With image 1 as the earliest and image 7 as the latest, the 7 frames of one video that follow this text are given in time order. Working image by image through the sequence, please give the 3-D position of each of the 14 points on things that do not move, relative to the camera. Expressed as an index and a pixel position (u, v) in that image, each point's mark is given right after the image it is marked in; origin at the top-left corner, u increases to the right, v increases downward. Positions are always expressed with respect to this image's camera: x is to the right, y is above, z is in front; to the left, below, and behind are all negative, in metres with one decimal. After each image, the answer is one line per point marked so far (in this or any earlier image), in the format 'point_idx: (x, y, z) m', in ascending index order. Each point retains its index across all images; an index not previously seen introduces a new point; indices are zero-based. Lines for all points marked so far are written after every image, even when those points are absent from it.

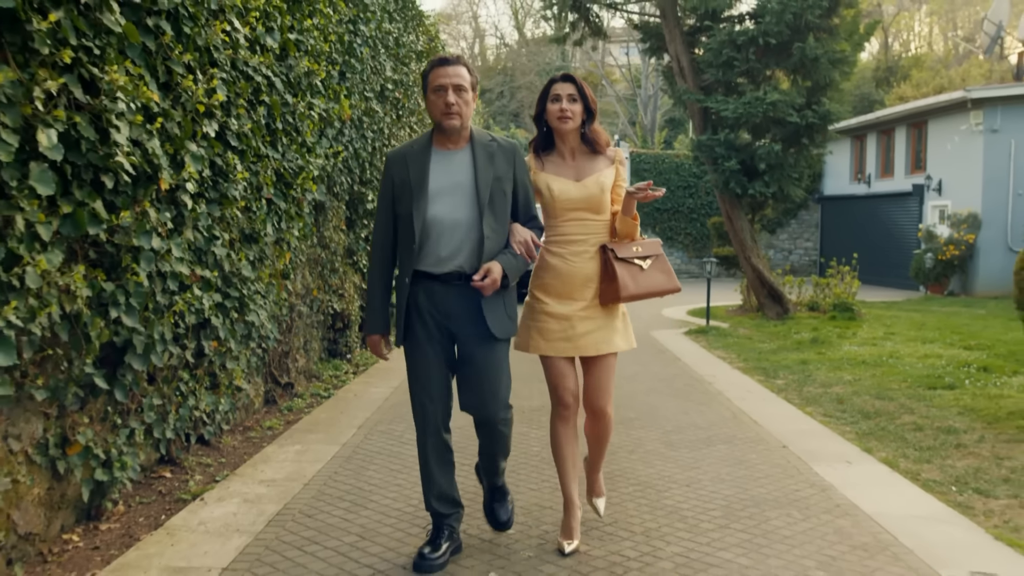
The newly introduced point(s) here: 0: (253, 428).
0: (-1.6, -0.9, +6.5) m
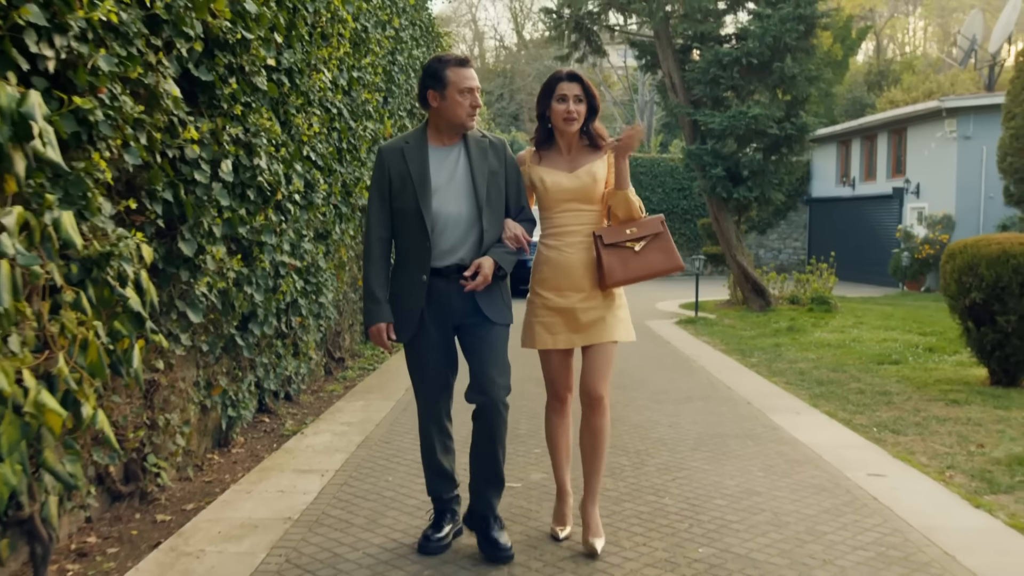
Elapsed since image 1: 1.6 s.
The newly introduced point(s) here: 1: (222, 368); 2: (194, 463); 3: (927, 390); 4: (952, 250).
0: (-1.5, -0.8, +8.0) m
1: (-1.6, -0.5, +5.7) m
2: (-1.7, -0.9, +5.4) m
3: (+3.4, -0.8, +8.2) m
4: (+3.5, +0.3, +8.1) m
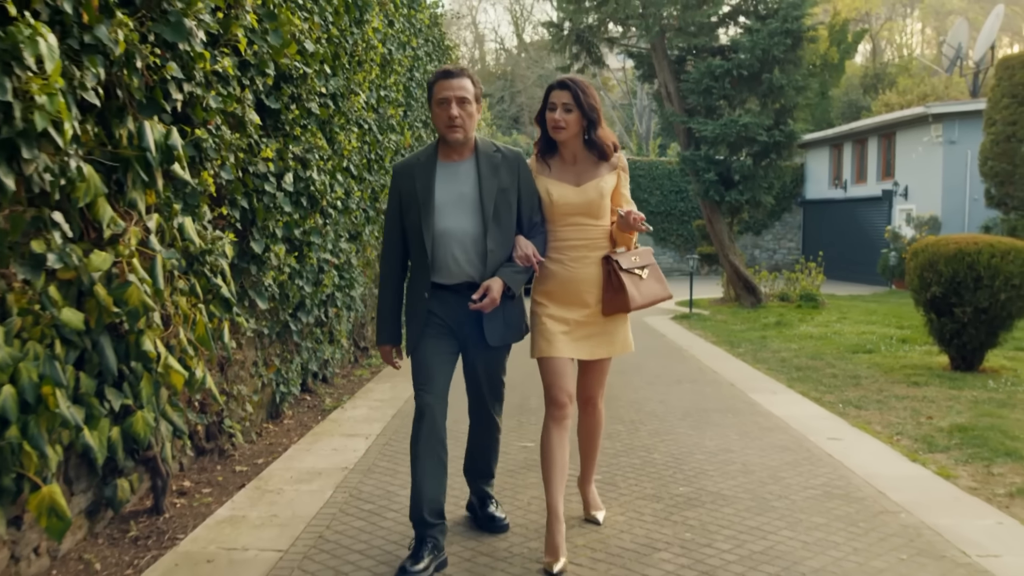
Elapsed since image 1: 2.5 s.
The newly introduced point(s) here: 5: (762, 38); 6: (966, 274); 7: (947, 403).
0: (-1.4, -0.8, +9.0) m
1: (-1.5, -0.4, +6.6) m
2: (-1.6, -0.9, +6.4) m
3: (+3.5, -0.8, +9.2) m
4: (+3.6, +0.3, +9.1) m
5: (+3.9, +3.9, +16.0) m
6: (+3.9, +0.1, +8.7) m
7: (+3.3, -0.9, +7.7) m
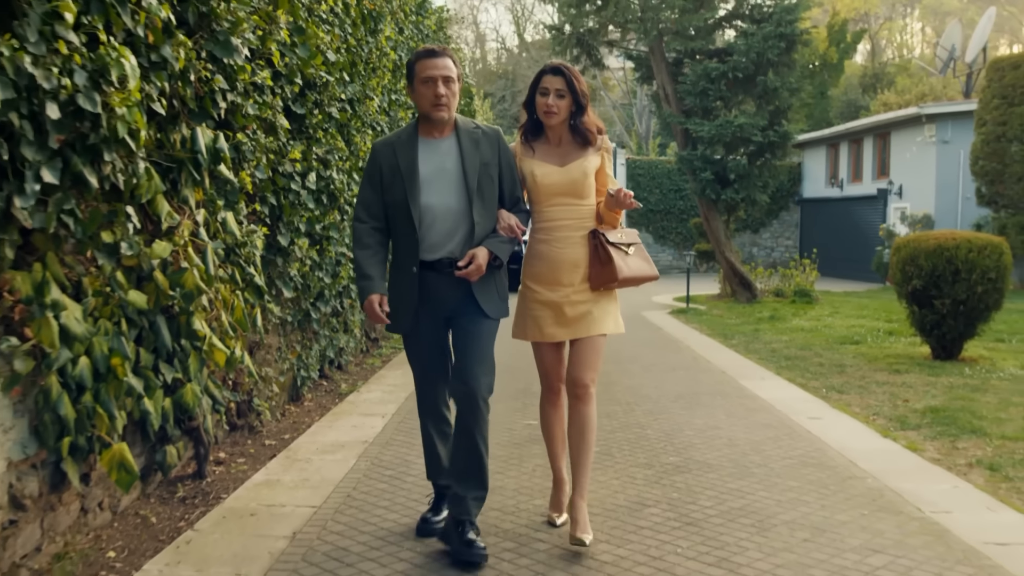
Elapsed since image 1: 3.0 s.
0: (-1.4, -0.7, +9.5) m
1: (-1.5, -0.4, +7.1) m
2: (-1.5, -0.8, +6.9) m
3: (+3.5, -0.7, +9.7) m
4: (+3.7, +0.4, +9.6) m
5: (+4.0, +4.0, +16.5) m
6: (+3.9, +0.2, +9.2) m
7: (+3.3, -0.8, +8.2) m
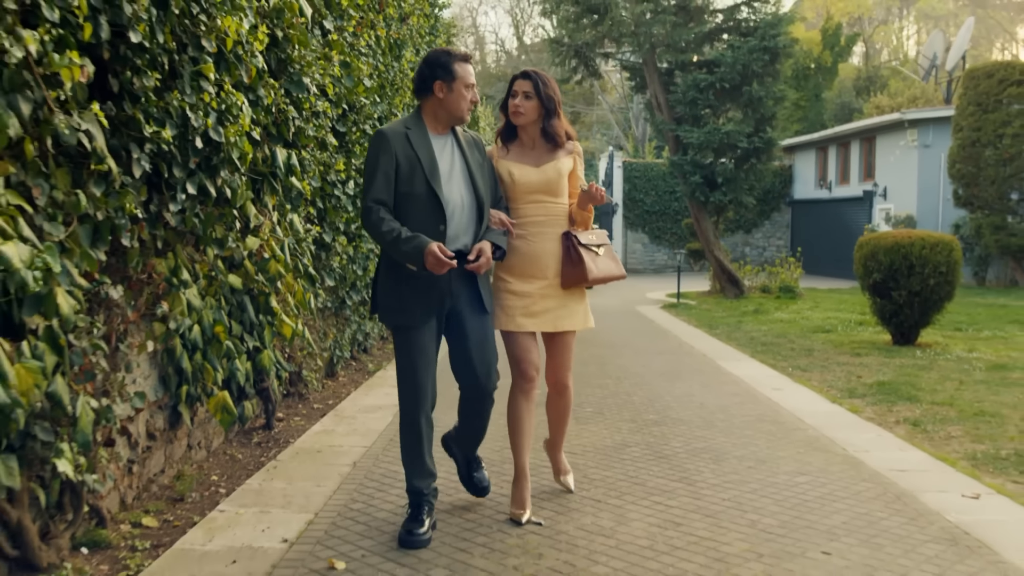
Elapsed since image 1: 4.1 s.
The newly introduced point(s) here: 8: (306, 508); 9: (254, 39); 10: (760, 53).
0: (-1.3, -0.6, +10.7) m
1: (-1.5, -0.3, +8.3) m
2: (-1.5, -0.7, +8.0) m
3: (+3.5, -0.6, +10.9) m
4: (+3.7, +0.5, +10.8) m
5: (+4.0, +4.1, +17.6) m
6: (+4.0, +0.3, +10.4) m
7: (+3.4, -0.7, +9.4) m
8: (-0.9, -0.9, +4.4) m
9: (-1.2, +1.1, +4.7) m
10: (+4.3, +4.1, +17.7) m
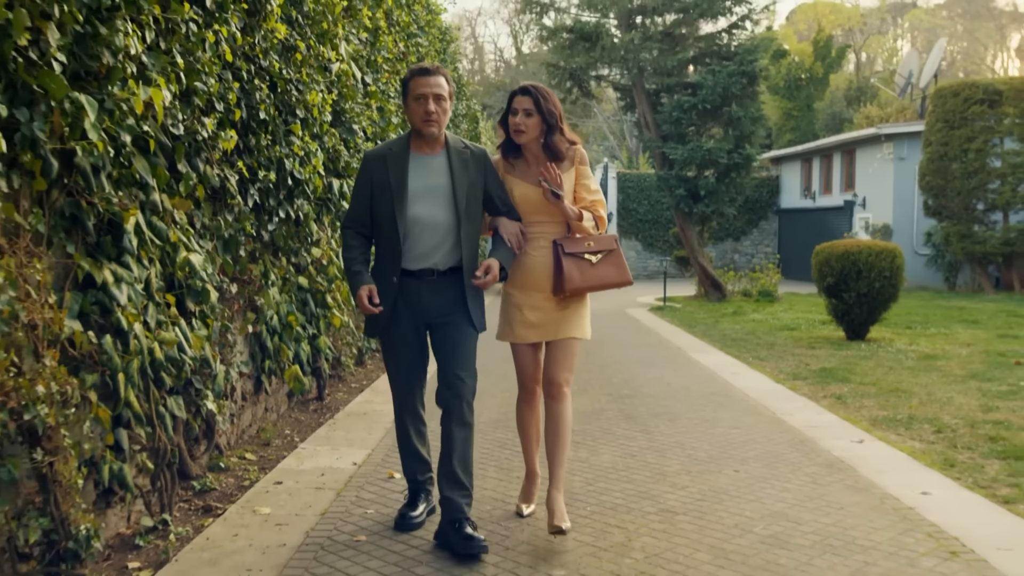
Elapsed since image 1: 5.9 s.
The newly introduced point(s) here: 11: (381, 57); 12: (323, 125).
0: (-1.3, -0.7, +12.2) m
1: (-1.4, -0.3, +9.9) m
2: (-1.5, -0.8, +9.6) m
3: (+3.5, -0.7, +12.4) m
4: (+3.7, +0.5, +12.3) m
5: (+4.0, +4.0, +19.3) m
6: (+4.0, +0.2, +12.0) m
7: (+3.4, -0.7, +10.9) m
8: (-0.9, -0.9, +6.0) m
9: (-1.1, +1.1, +6.3) m
10: (+4.3, +4.0, +19.3) m
11: (-1.0, +1.8, +8.0) m
12: (-1.2, +1.0, +6.3) m
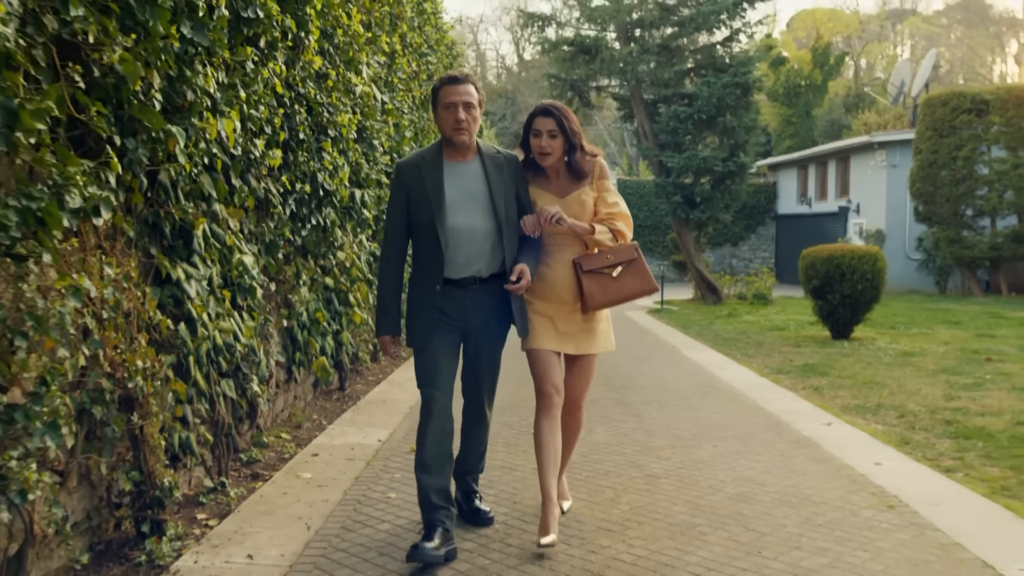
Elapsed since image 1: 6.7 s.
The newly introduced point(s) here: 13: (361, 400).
0: (-1.3, -0.7, +13.0) m
1: (-1.4, -0.3, +10.6) m
2: (-1.4, -0.8, +10.4) m
3: (+3.6, -0.7, +13.2) m
4: (+3.8, +0.4, +13.1) m
5: (+4.1, +3.9, +20.0) m
6: (+4.0, +0.2, +12.7) m
7: (+3.4, -0.8, +11.7) m
8: (-0.8, -0.9, +6.7) m
9: (-1.1, +1.1, +7.0) m
10: (+4.4, +4.0, +20.1) m
11: (-1.0, +1.8, +8.8) m
12: (-1.1, +1.0, +7.0) m
13: (-1.2, -0.9, +8.0) m
